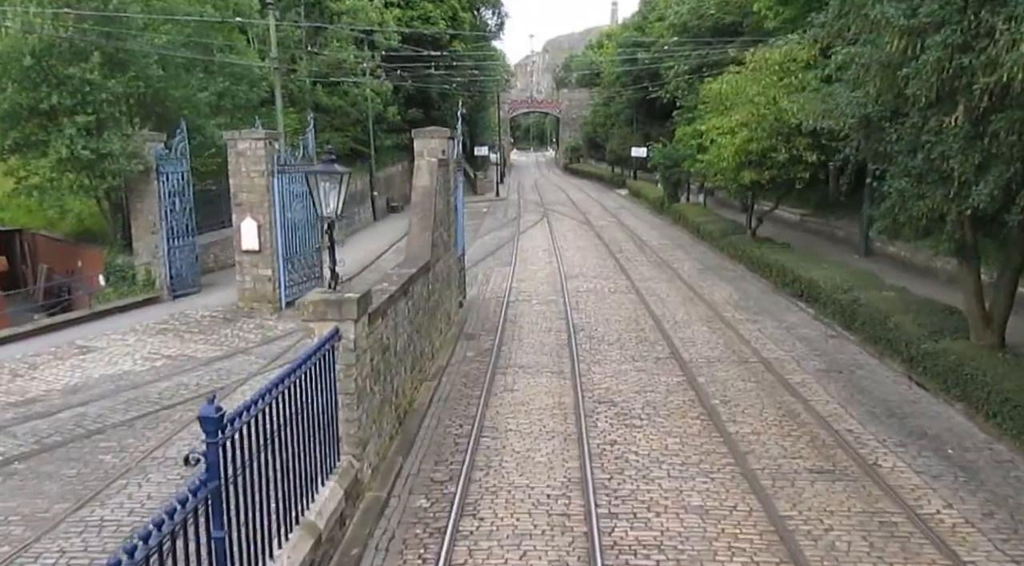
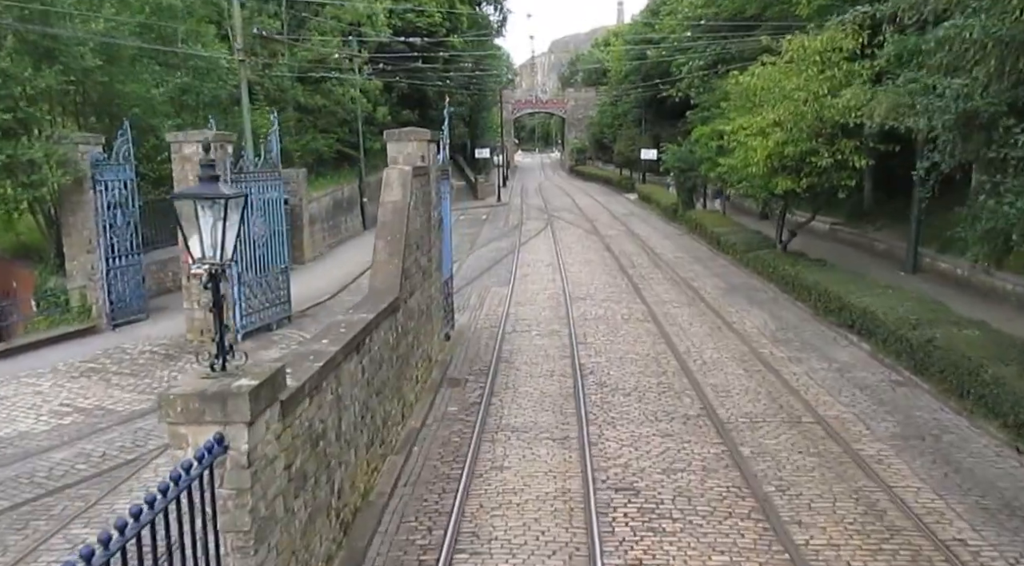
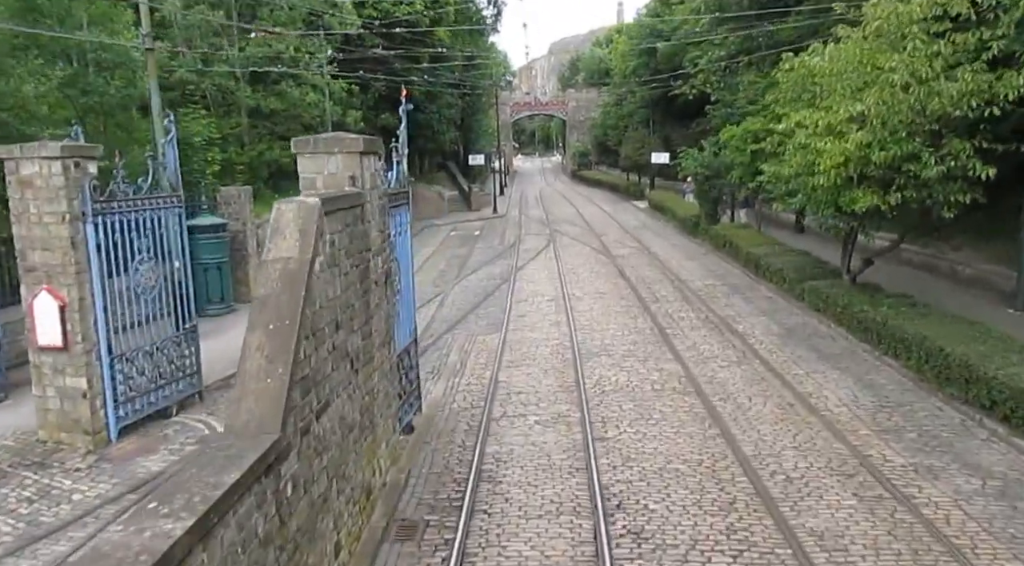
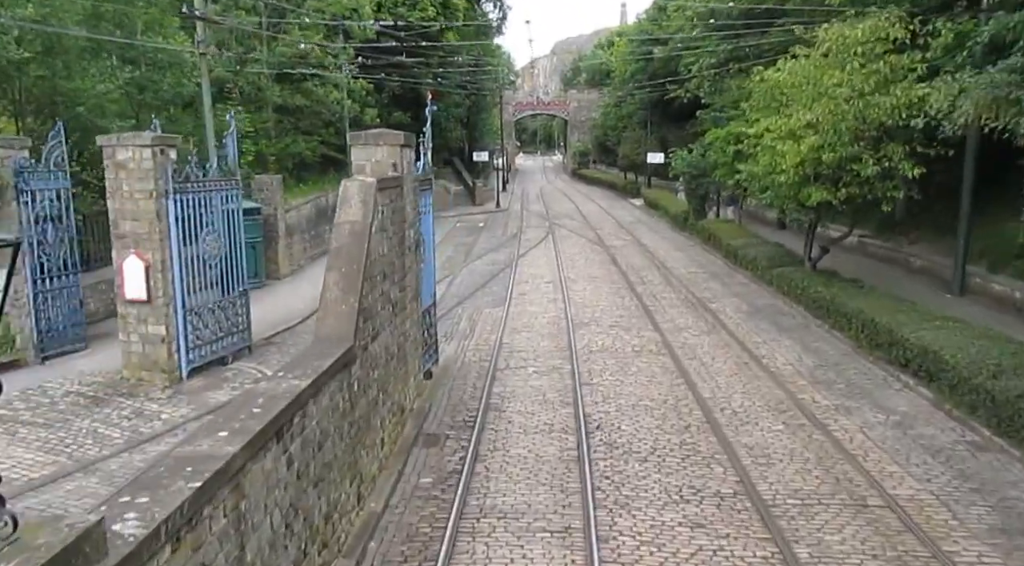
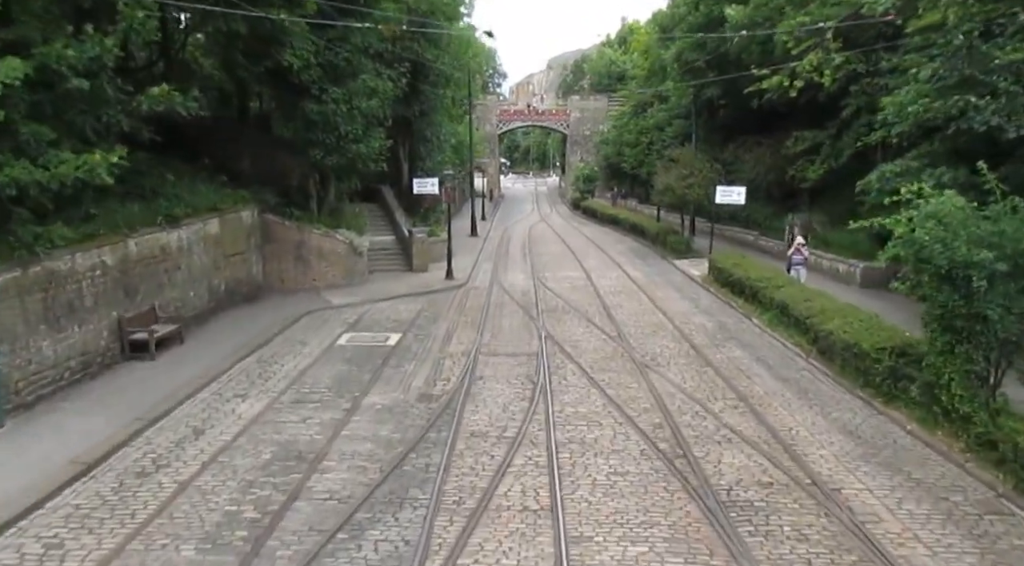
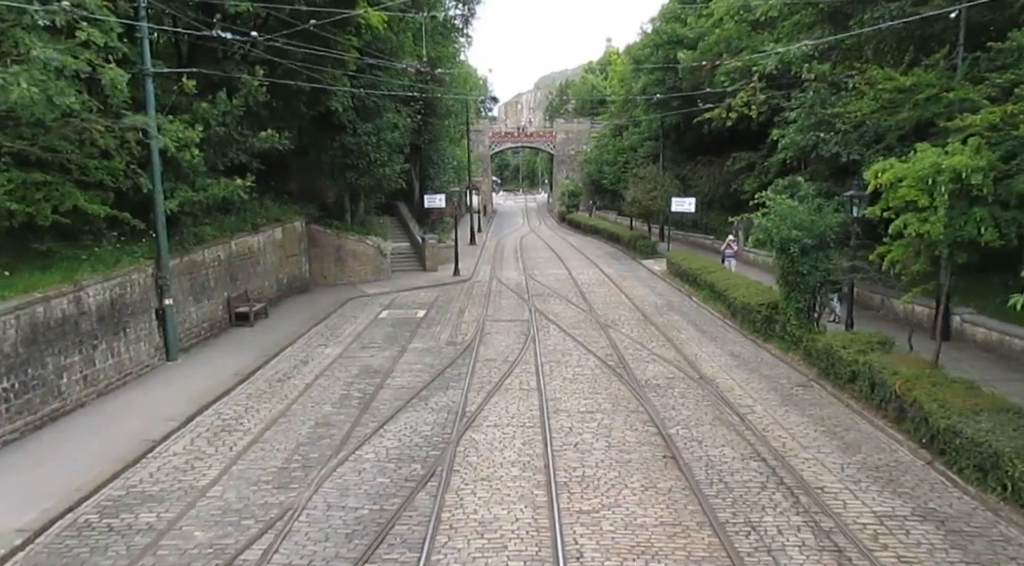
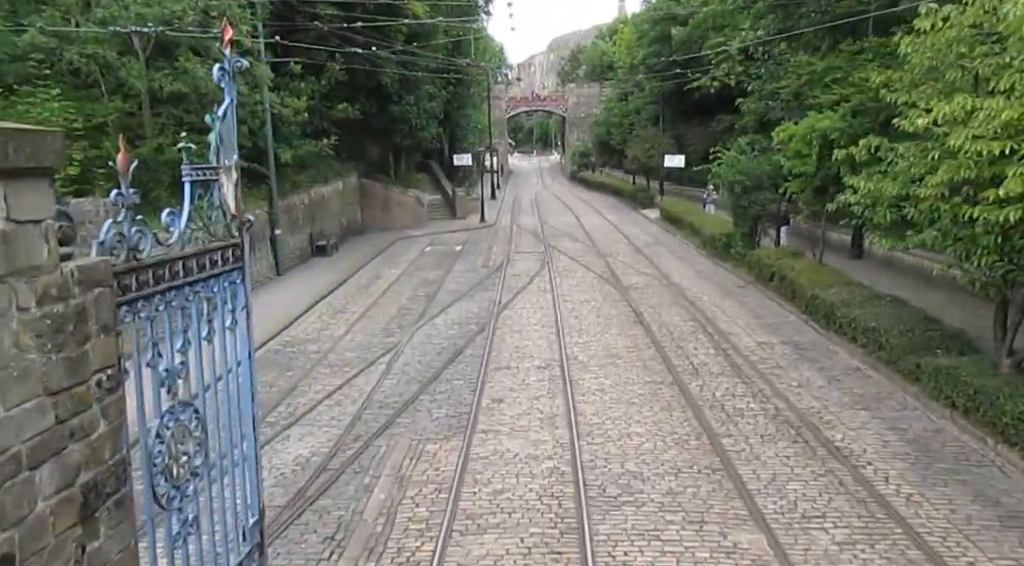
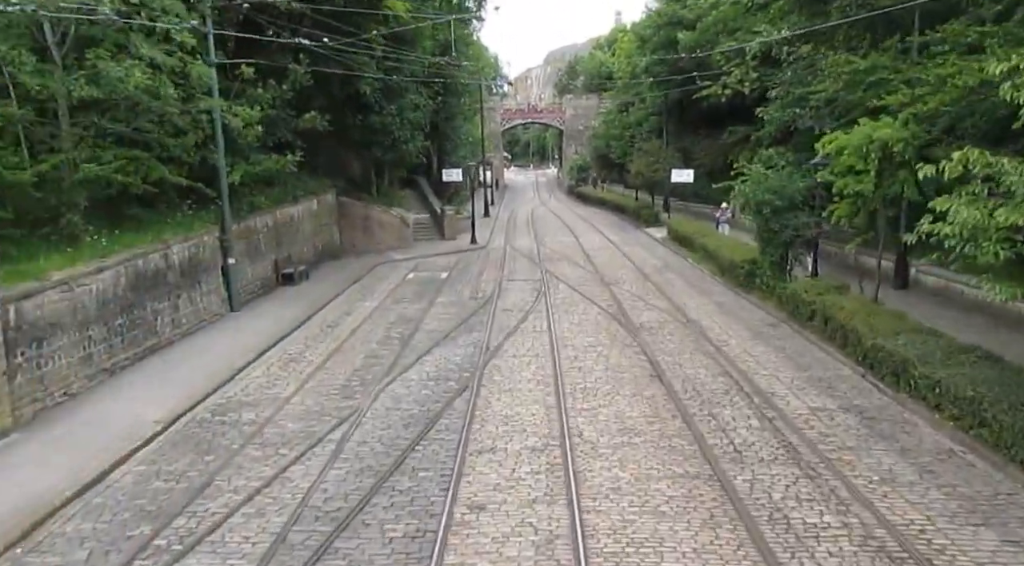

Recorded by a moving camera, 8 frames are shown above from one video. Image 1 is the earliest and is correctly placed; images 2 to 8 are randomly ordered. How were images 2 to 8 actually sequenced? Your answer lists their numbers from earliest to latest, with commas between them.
2, 4, 3, 7, 8, 6, 5
